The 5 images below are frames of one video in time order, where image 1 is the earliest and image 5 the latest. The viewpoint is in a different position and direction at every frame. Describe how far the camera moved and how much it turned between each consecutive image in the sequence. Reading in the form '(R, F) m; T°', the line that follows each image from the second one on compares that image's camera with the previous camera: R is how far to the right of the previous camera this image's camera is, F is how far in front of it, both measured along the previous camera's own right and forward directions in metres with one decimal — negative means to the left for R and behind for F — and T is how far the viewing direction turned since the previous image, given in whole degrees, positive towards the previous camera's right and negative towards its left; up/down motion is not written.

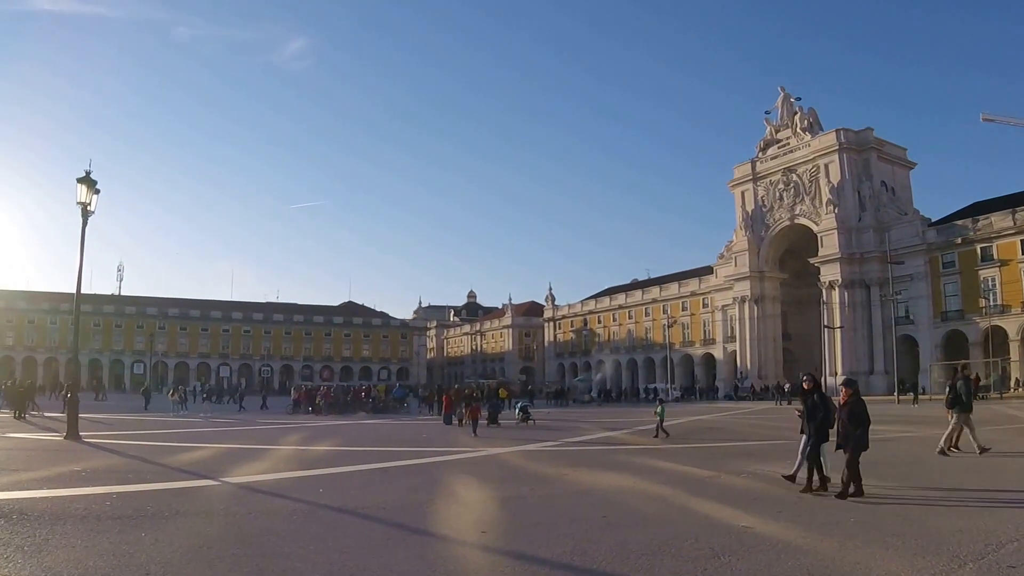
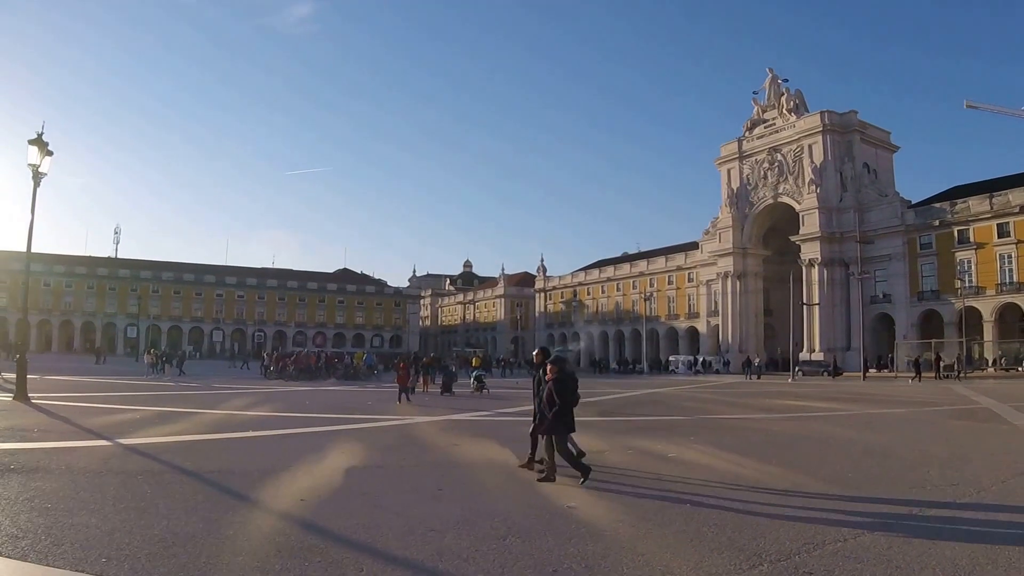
(+2.3, -0.8) m; -3°
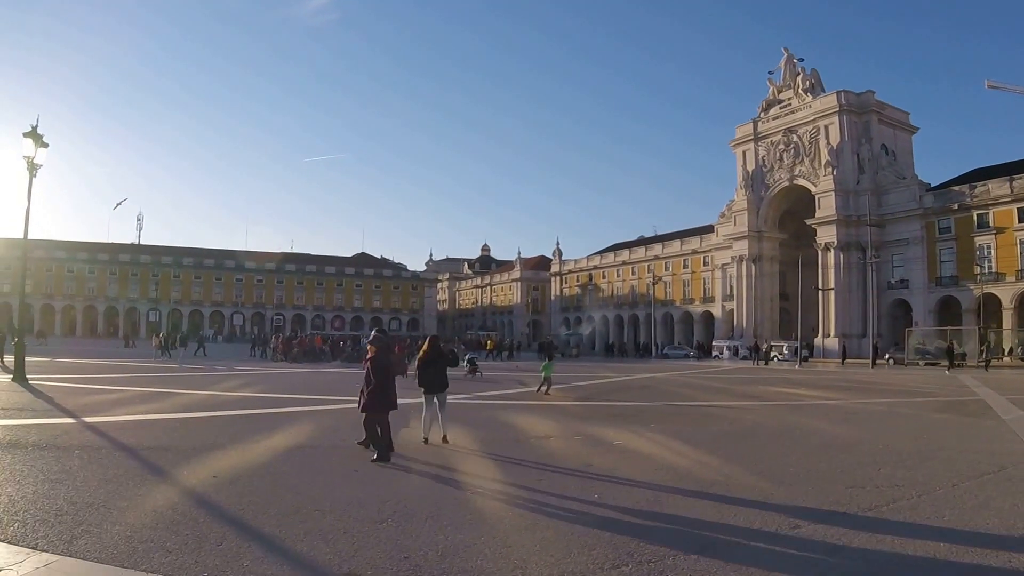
(+1.6, -0.3) m; -4°
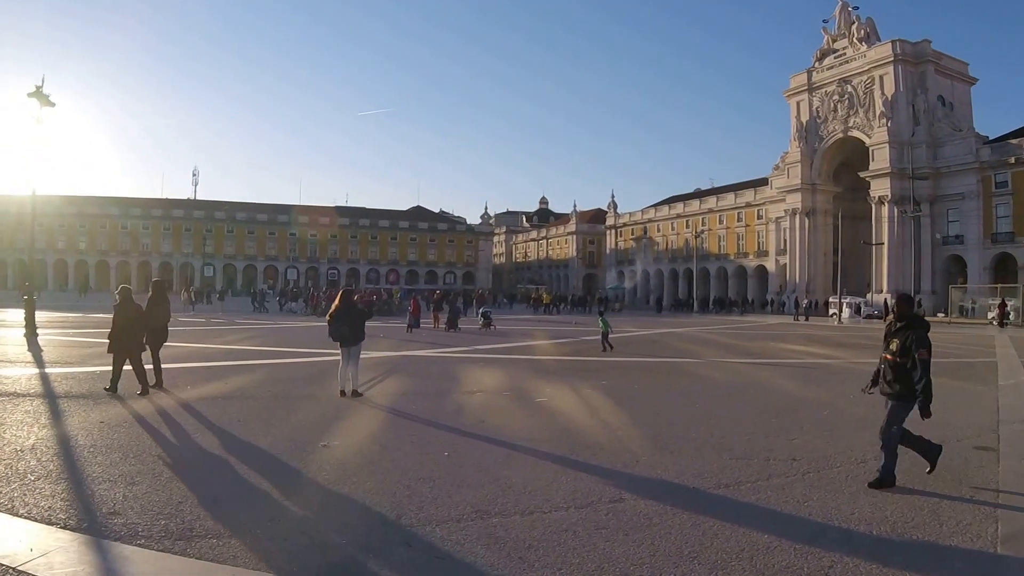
(+2.9, 0.0) m; -9°
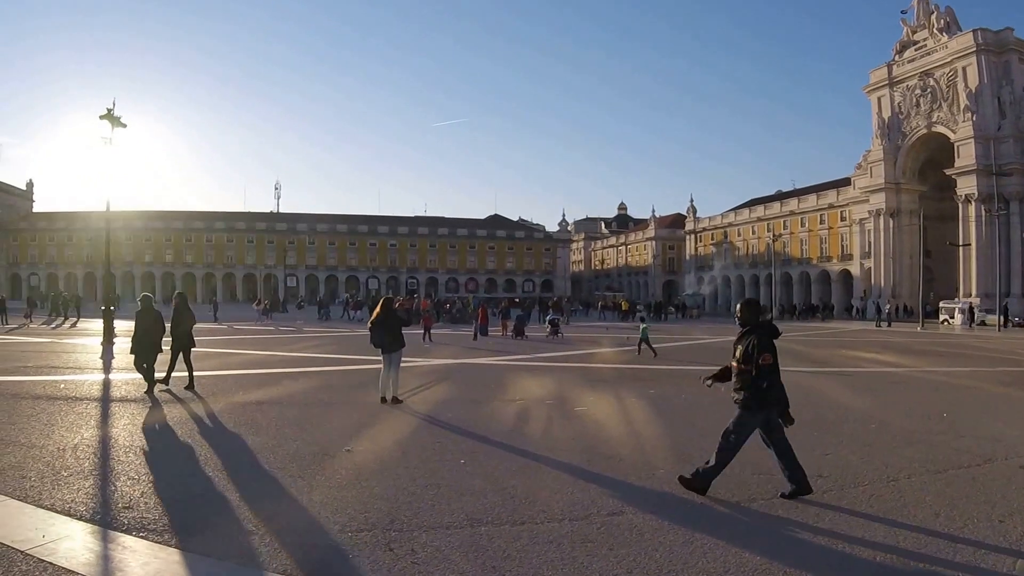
(+0.9, 0.0) m; -7°
